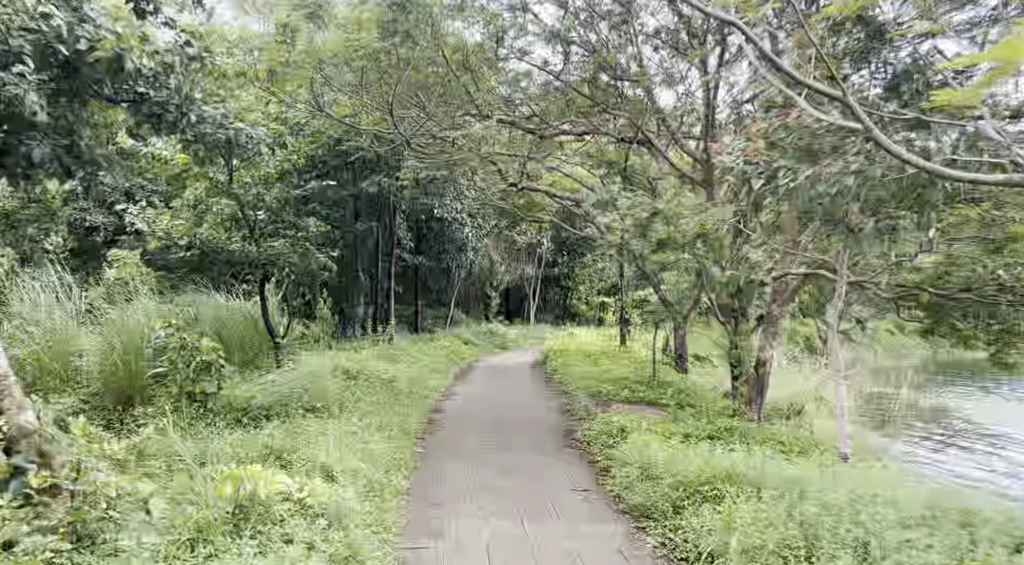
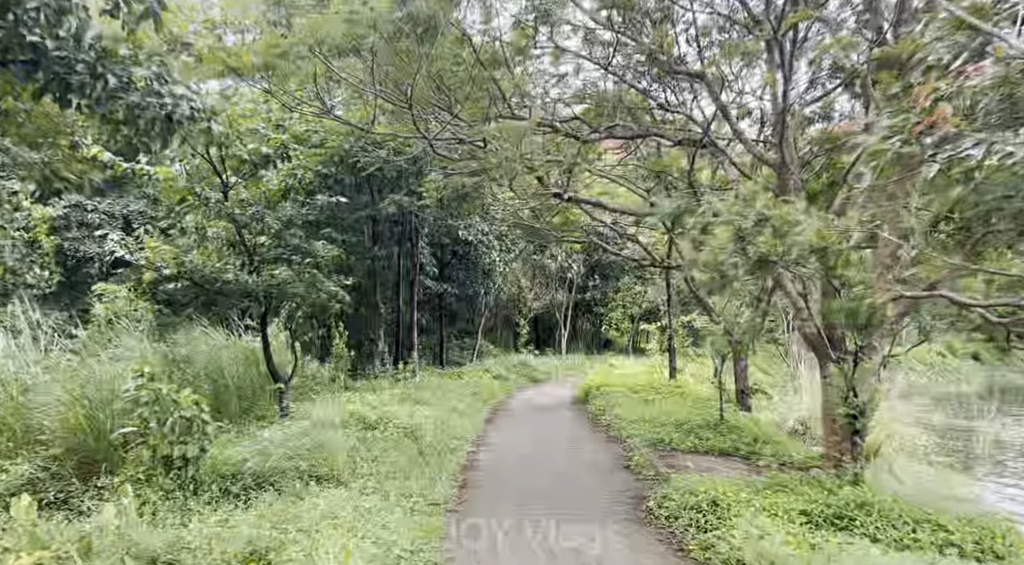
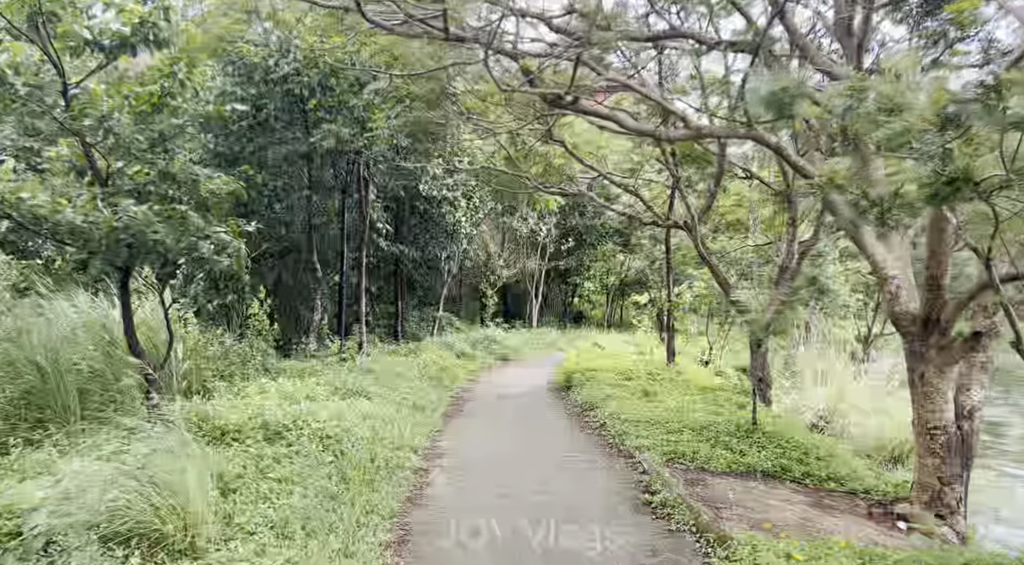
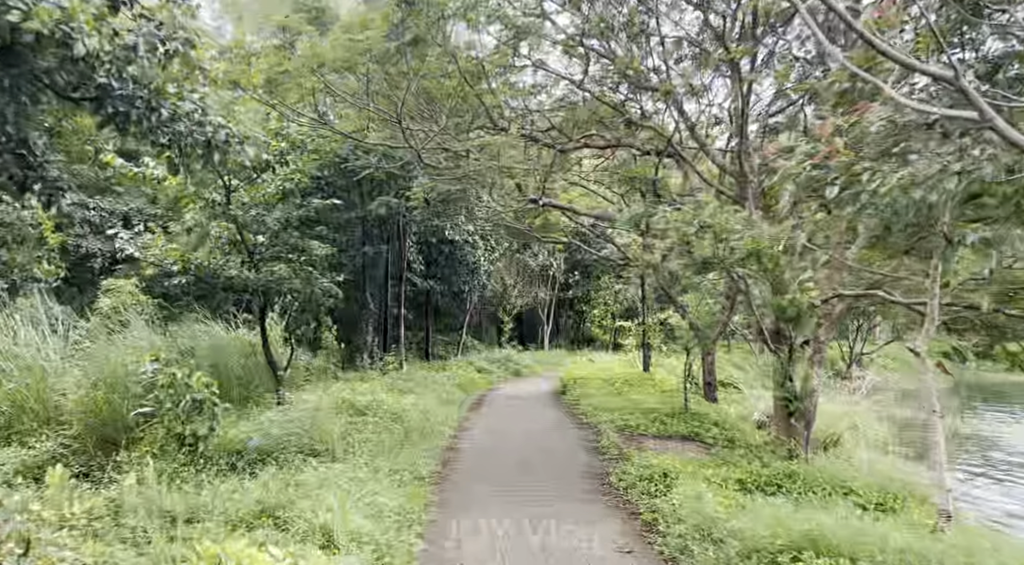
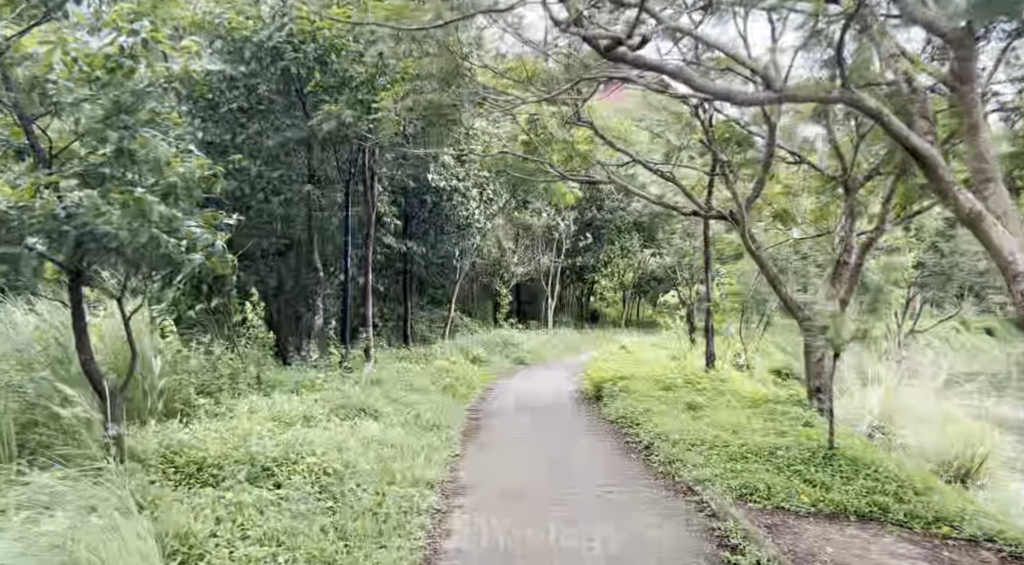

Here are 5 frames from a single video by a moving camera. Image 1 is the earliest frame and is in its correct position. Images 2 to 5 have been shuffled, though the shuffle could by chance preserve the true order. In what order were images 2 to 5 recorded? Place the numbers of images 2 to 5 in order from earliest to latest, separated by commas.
4, 2, 3, 5
